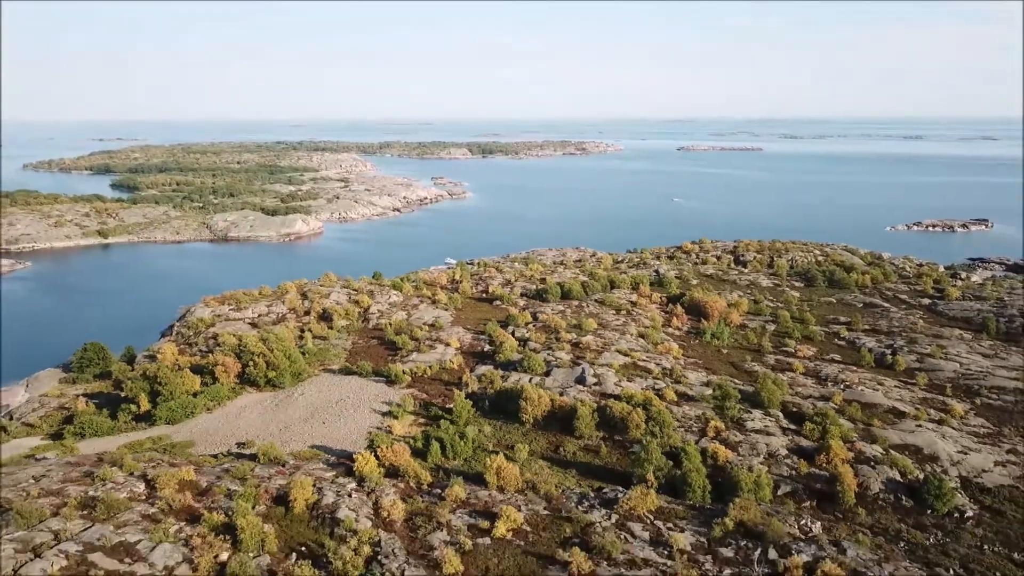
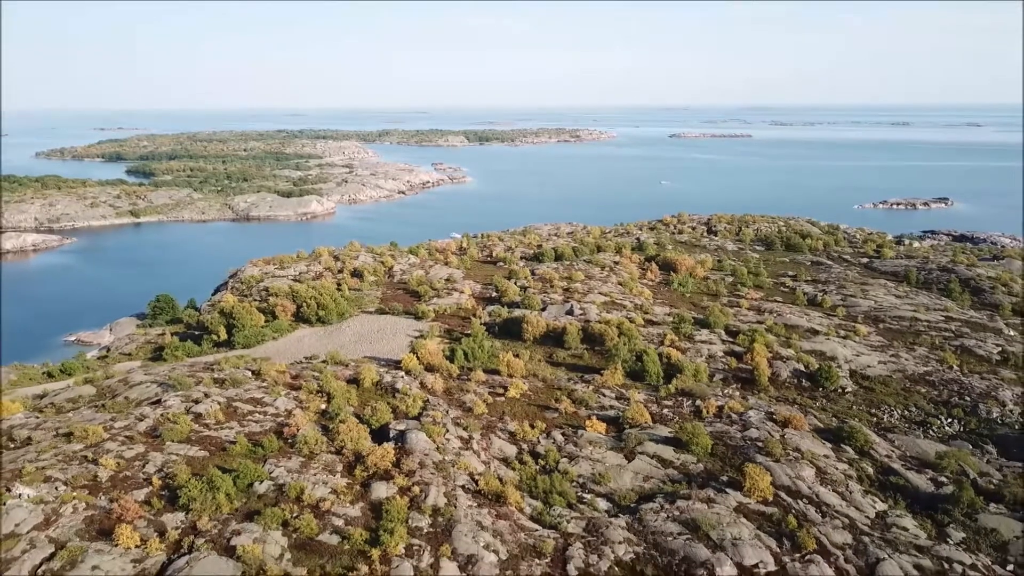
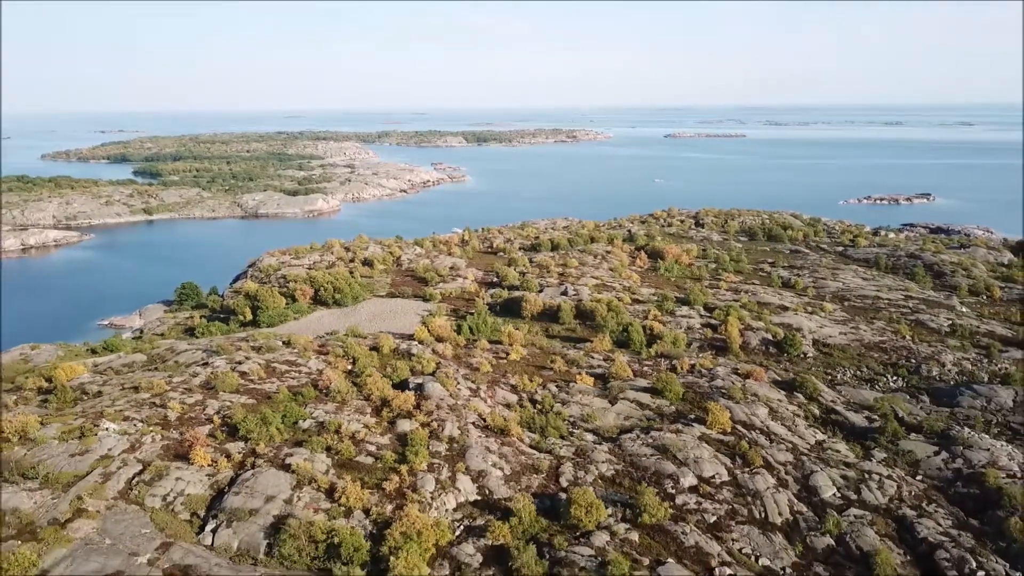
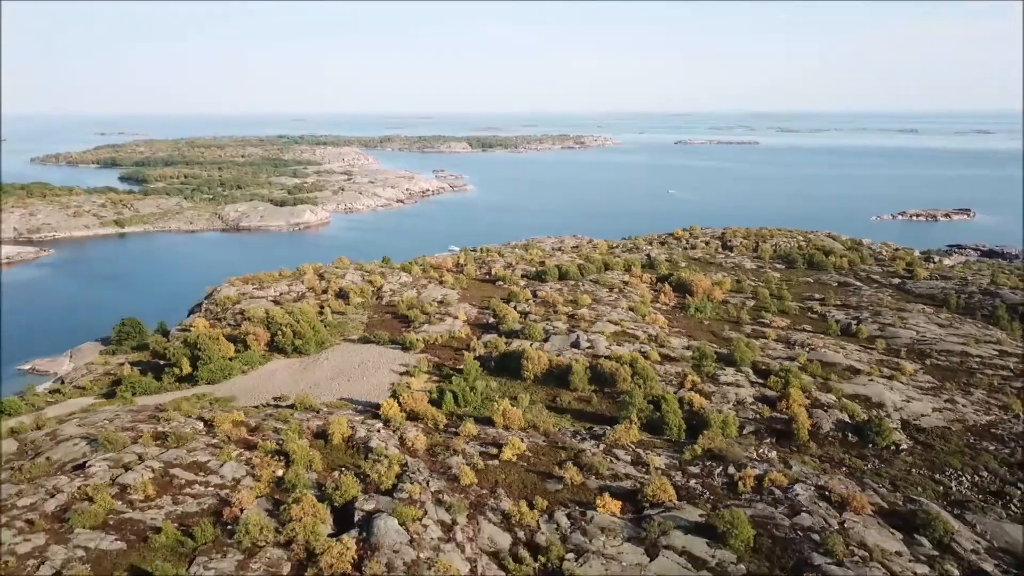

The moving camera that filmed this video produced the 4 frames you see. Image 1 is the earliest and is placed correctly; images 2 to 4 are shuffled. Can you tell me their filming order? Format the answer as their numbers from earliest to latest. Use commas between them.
4, 2, 3
